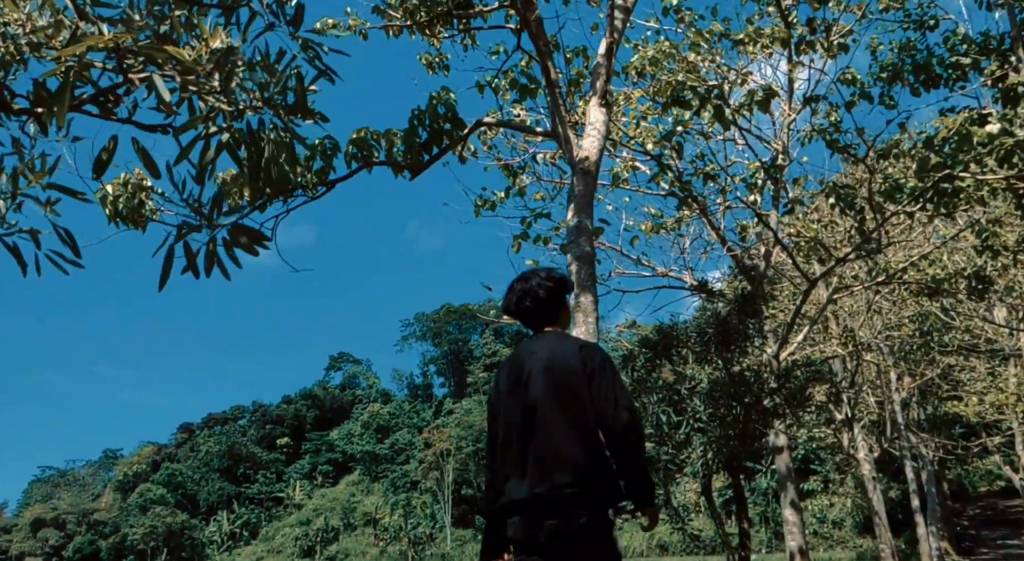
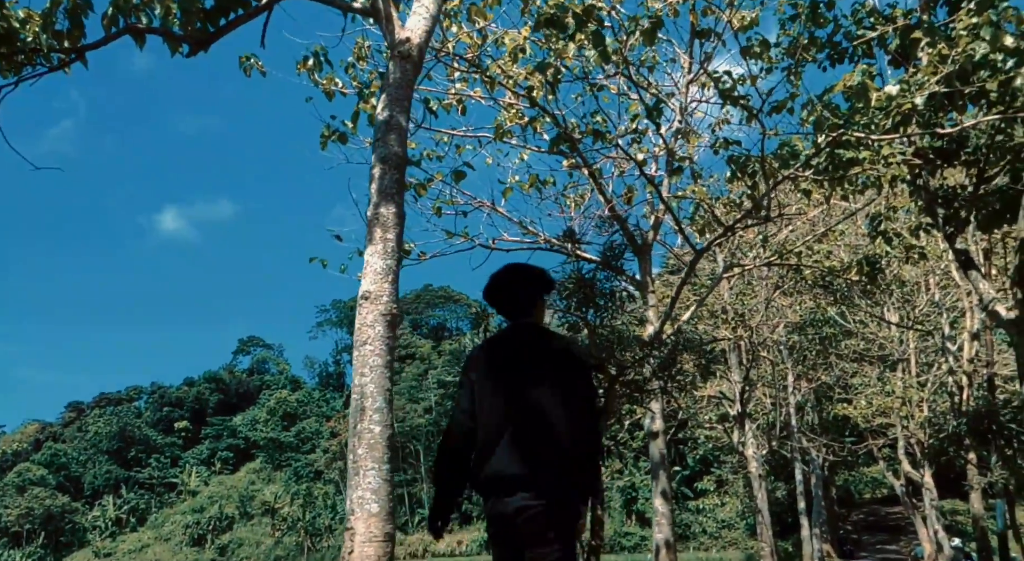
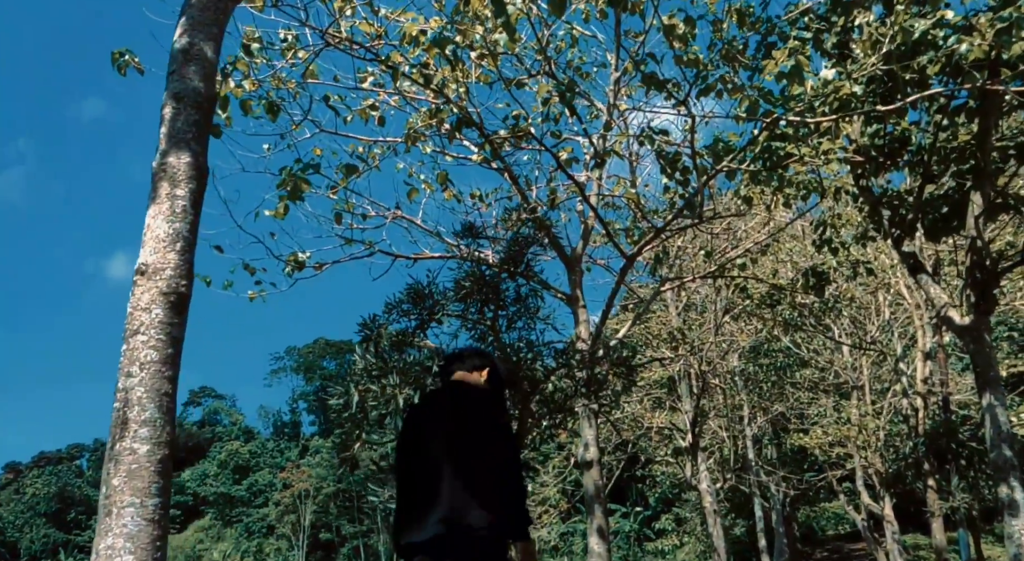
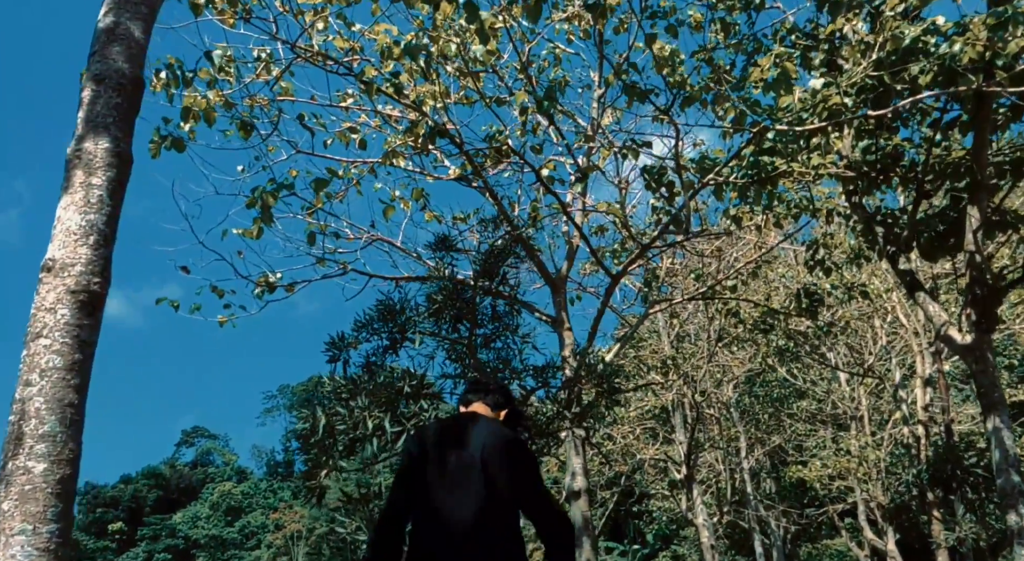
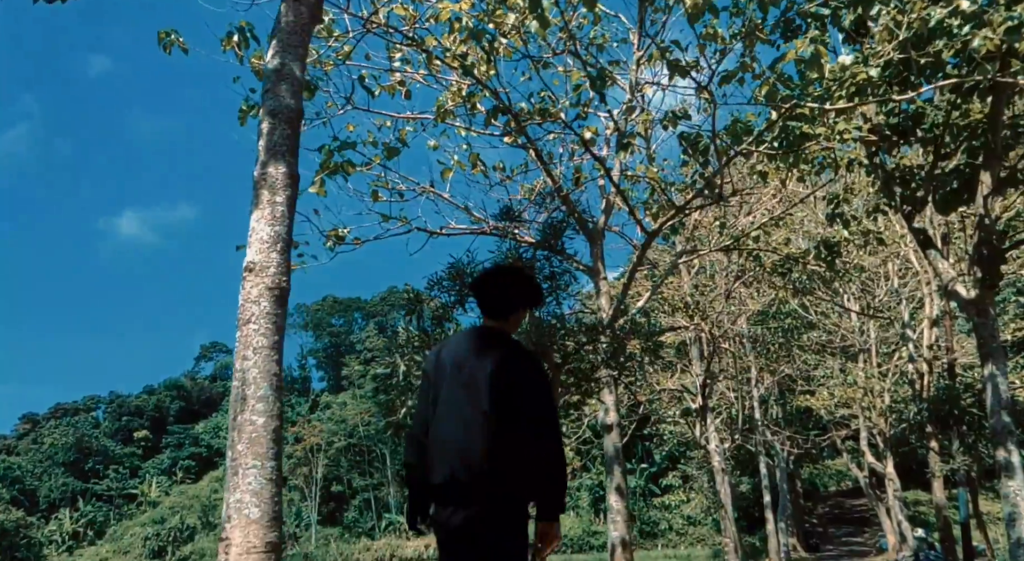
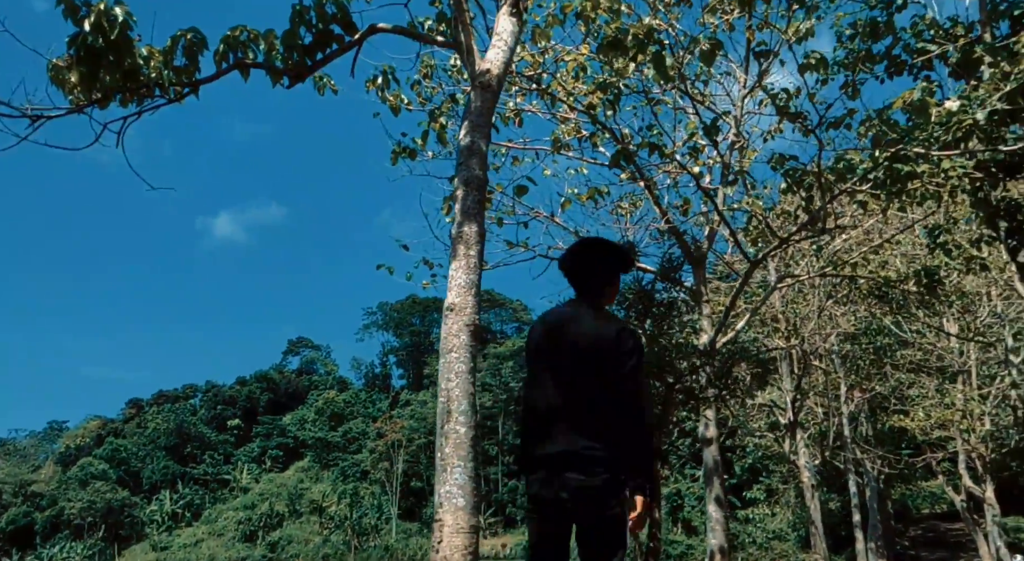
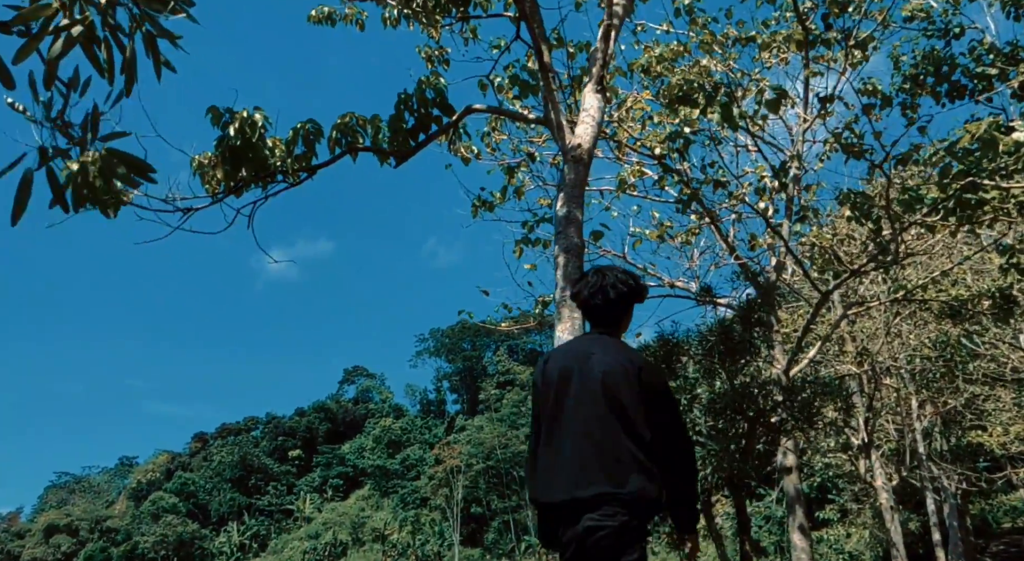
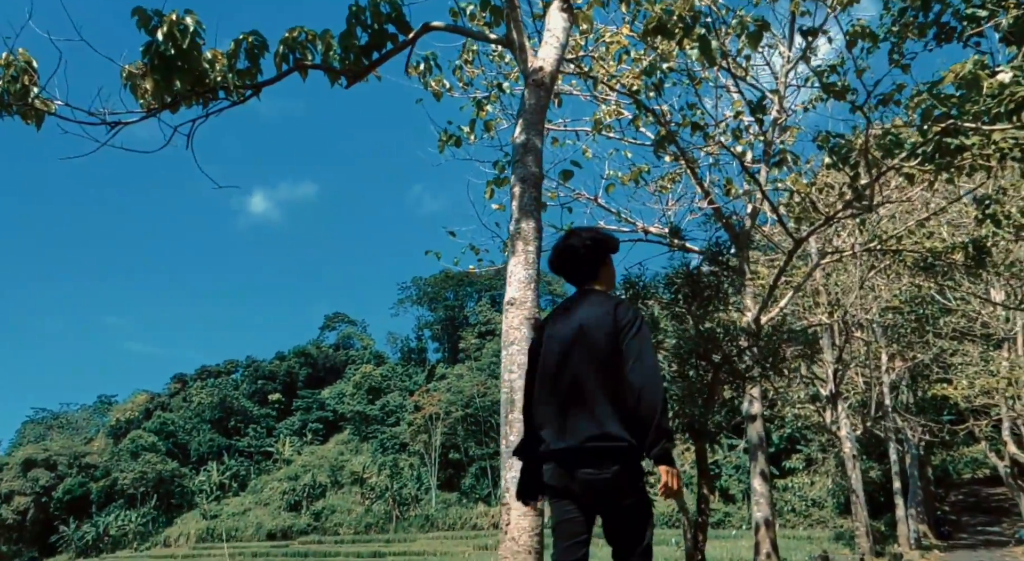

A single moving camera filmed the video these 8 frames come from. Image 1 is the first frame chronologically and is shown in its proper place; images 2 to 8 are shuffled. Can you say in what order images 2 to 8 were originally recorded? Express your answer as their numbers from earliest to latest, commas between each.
7, 8, 6, 2, 5, 3, 4
